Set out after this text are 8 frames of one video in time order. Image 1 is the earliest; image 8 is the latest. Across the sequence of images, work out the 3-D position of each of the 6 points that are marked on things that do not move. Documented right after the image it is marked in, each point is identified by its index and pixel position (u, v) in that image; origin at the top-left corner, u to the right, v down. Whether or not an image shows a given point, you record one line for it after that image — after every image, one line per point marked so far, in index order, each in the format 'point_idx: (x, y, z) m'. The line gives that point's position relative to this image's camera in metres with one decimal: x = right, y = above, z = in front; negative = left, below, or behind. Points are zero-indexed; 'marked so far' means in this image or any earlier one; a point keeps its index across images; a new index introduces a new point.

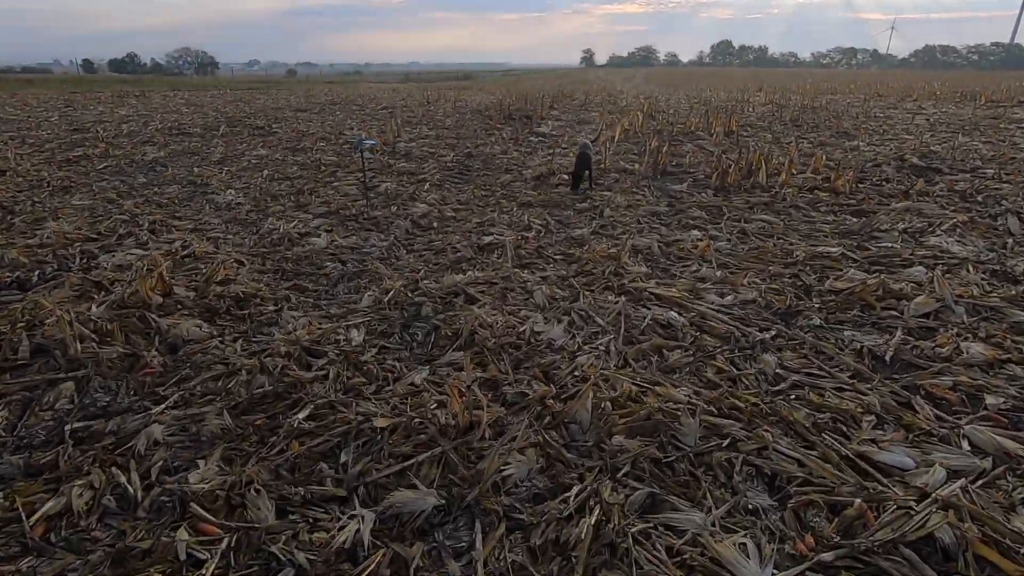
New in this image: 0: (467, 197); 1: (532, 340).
0: (-0.4, +0.9, +5.5) m
1: (+0.1, -0.2, +2.8) m
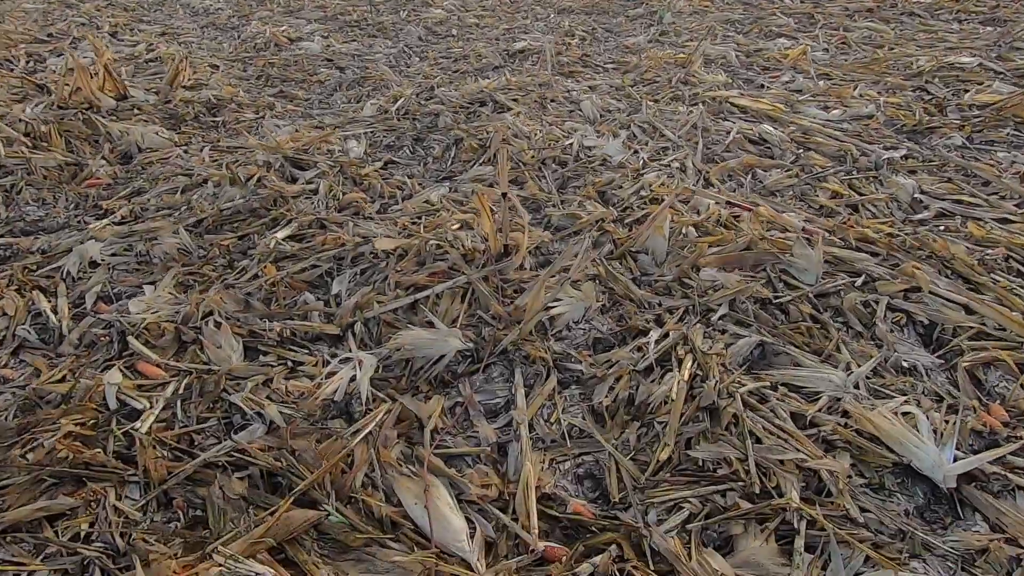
0: (-0.2, +2.3, +4.5) m
1: (+0.3, +0.6, +2.2) m
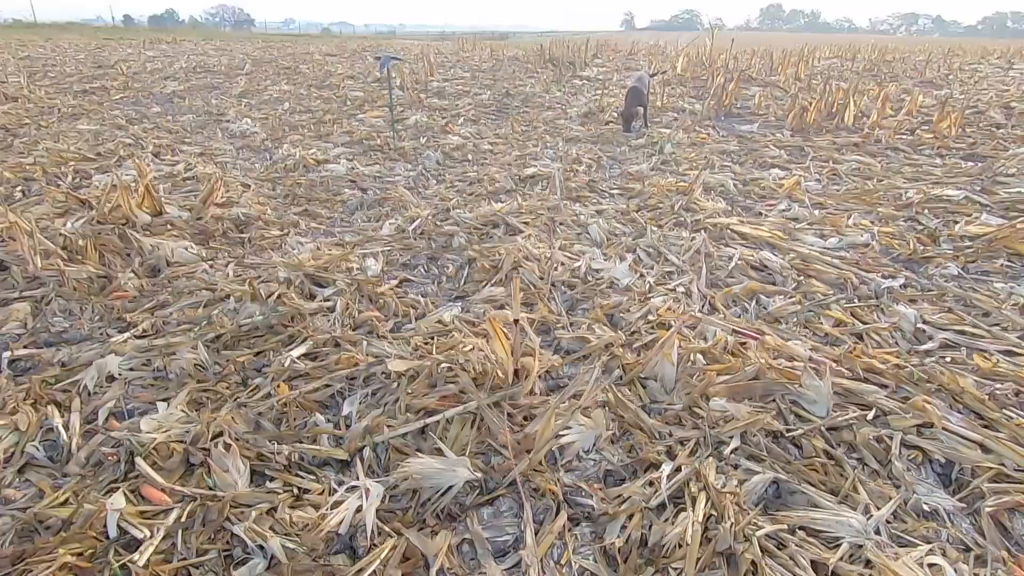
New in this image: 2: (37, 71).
0: (0.0, +1.4, +4.9) m
1: (+0.3, +0.1, +2.3) m
2: (-8.2, +3.9, +9.5) m
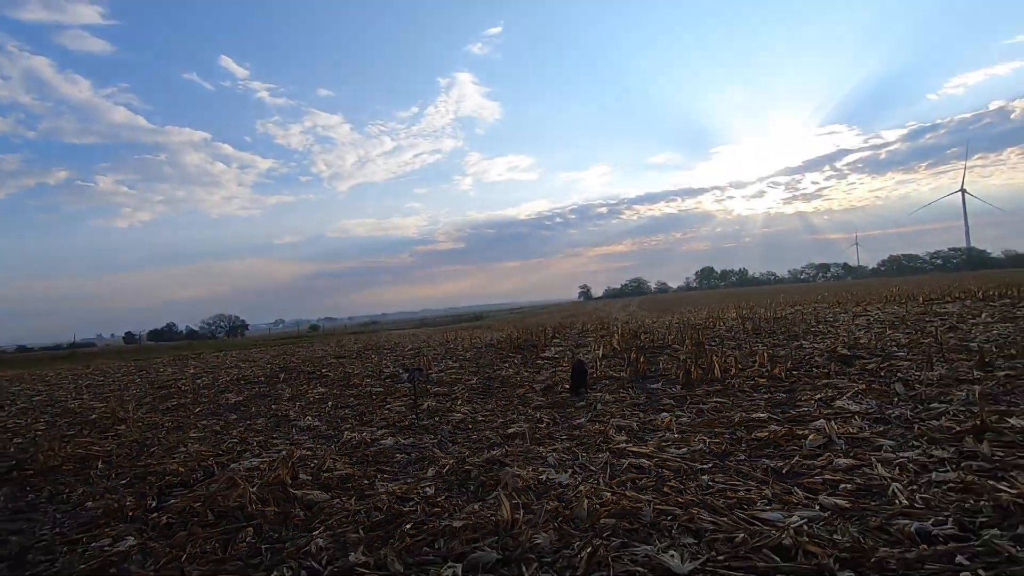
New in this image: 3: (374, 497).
0: (-0.3, -1.5, +7.2) m
1: (+0.3, -1.5, +4.2) m
2: (-8.7, -2.3, +11.9) m
3: (-1.1, -1.6, +4.2) m
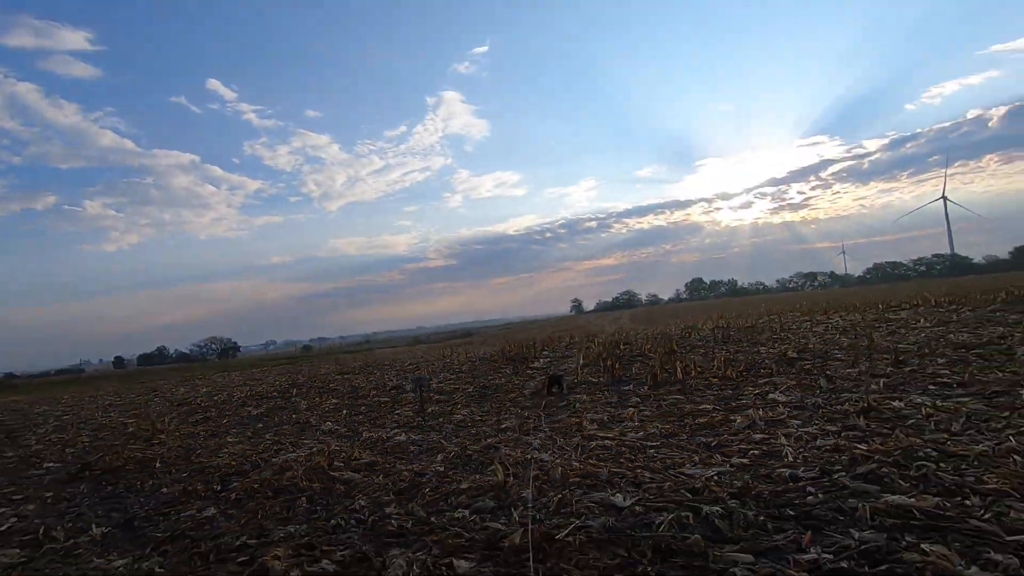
0: (-0.4, -1.8, +8.3) m
1: (+0.2, -1.7, +5.4) m
2: (-8.8, -2.9, +13.0) m
3: (-1.1, -1.8, +5.4) m
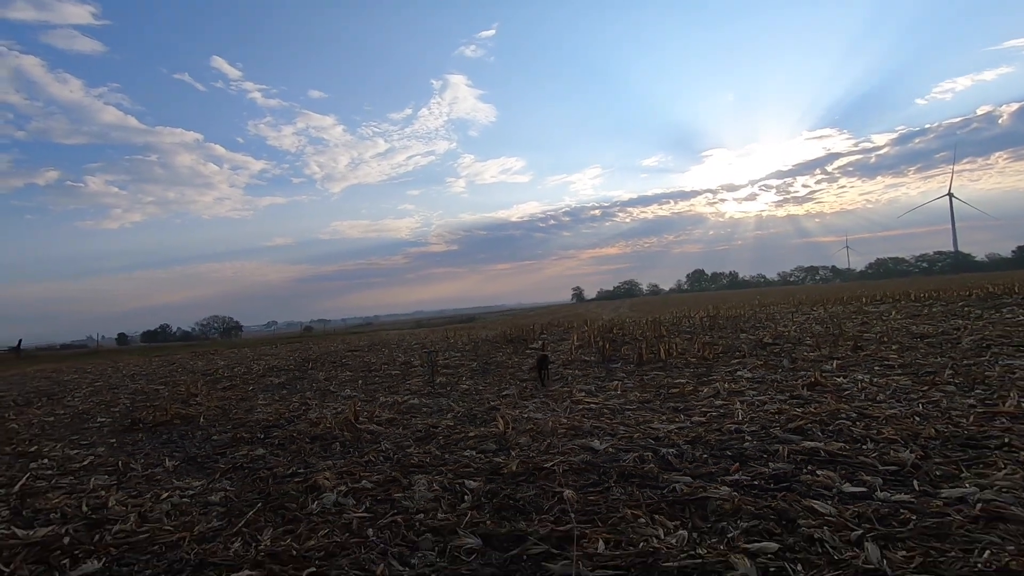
0: (-0.4, -1.6, +9.4) m
1: (+0.2, -1.5, +6.4) m
2: (-8.8, -2.3, +14.0) m
3: (-1.1, -1.6, +6.4) m
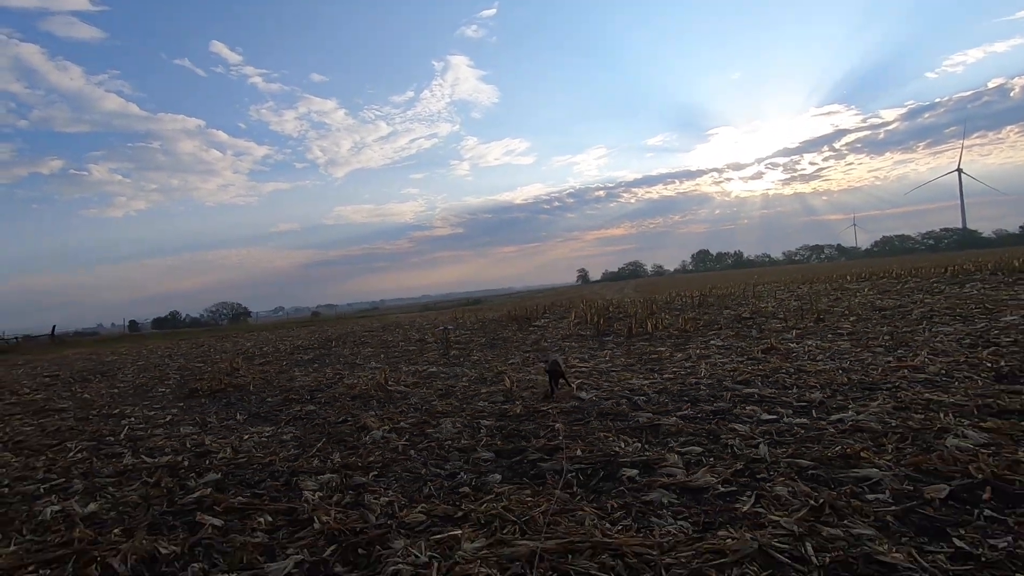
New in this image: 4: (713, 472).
0: (-0.3, -1.3, +10.7) m
1: (+0.2, -1.3, +7.7) m
2: (-8.7, -2.0, +15.4) m
3: (-1.1, -1.4, +7.7) m
4: (+1.4, -1.3, +3.8) m
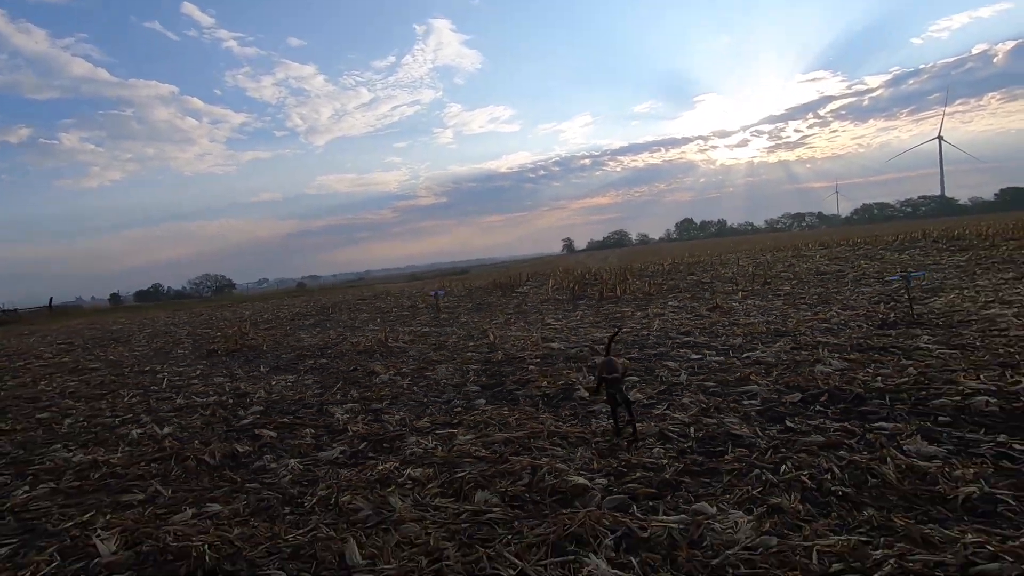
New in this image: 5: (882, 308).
0: (-0.6, -0.6, +11.9) m
1: (0.0, -0.8, +9.0) m
2: (-9.2, -1.1, +16.5) m
3: (-1.4, -0.9, +9.0) m
4: (+1.2, -1.0, +5.1) m
5: (+5.2, -0.3, +7.6) m
